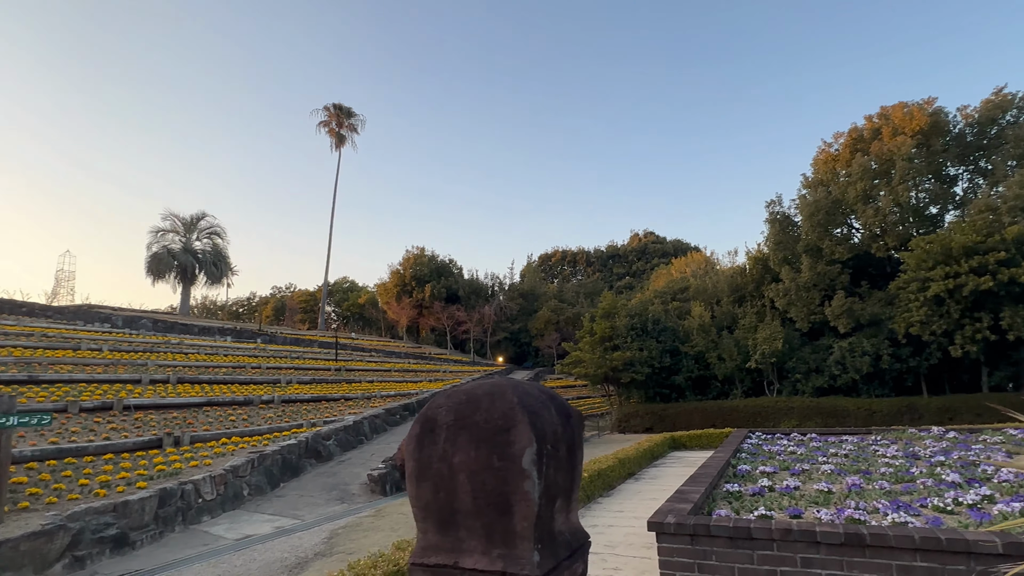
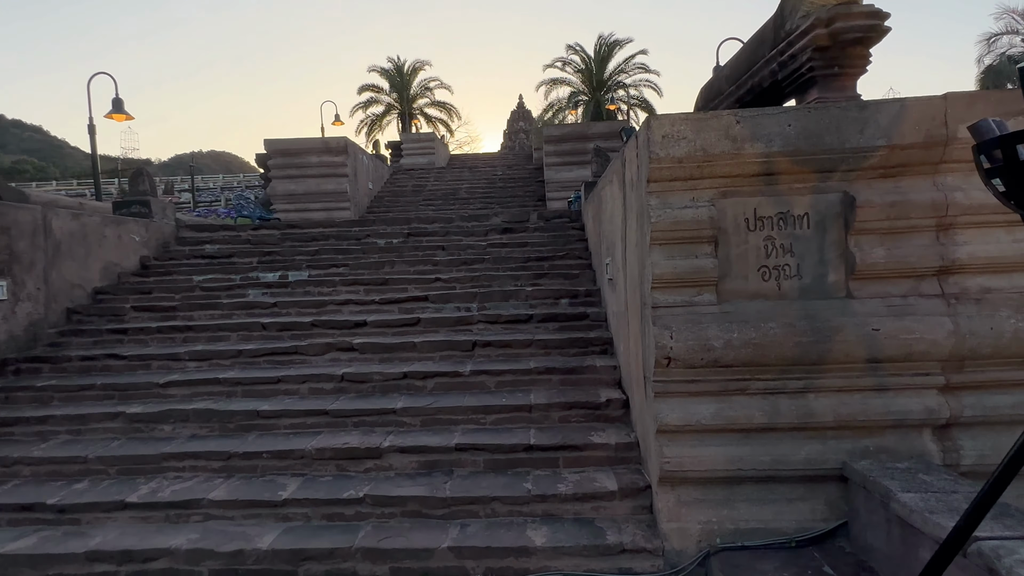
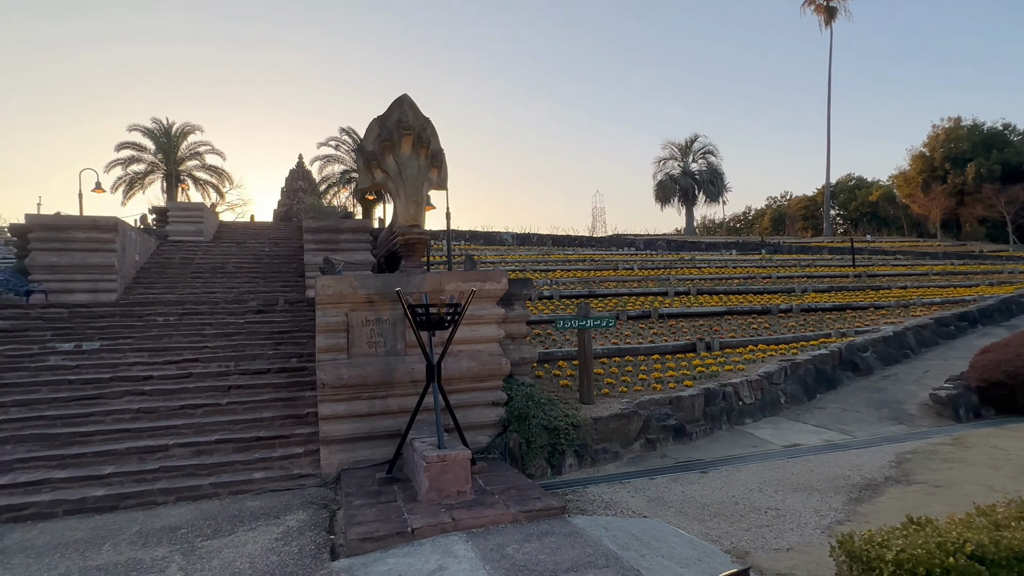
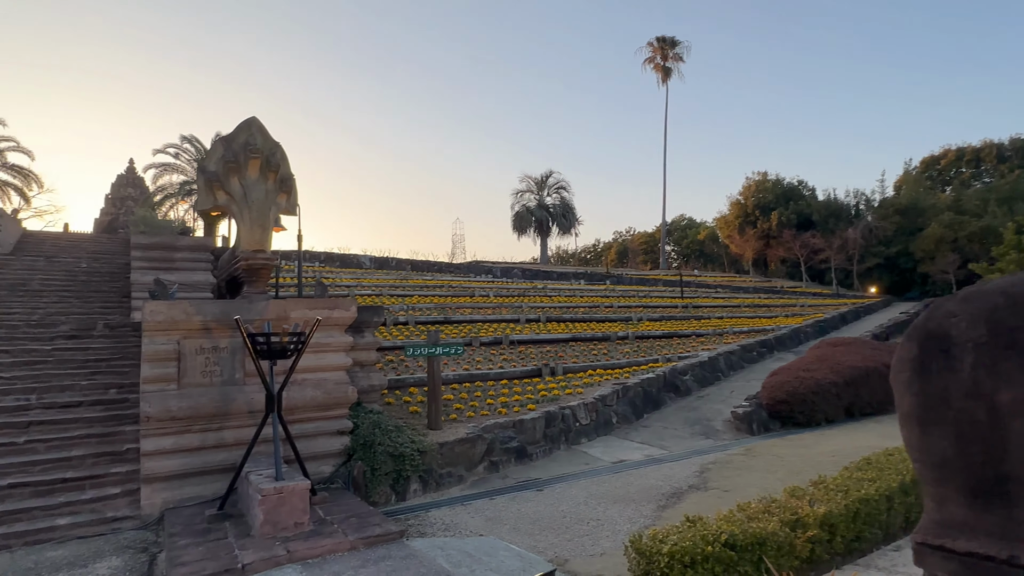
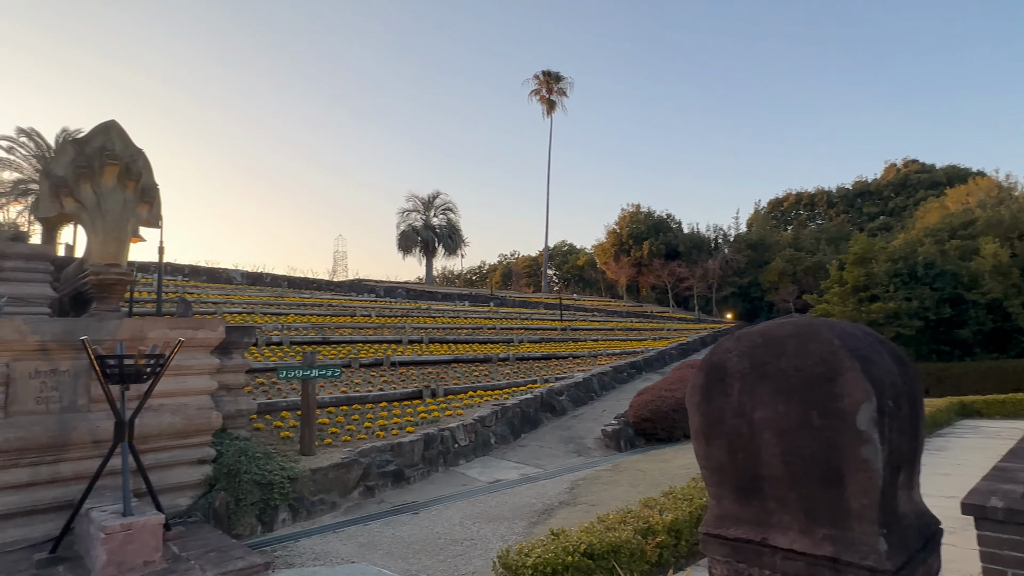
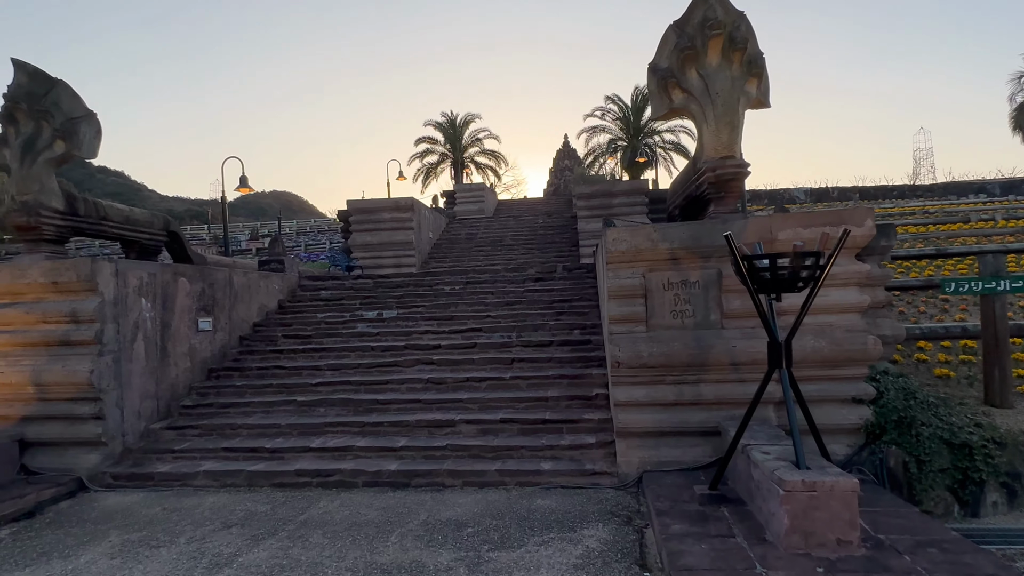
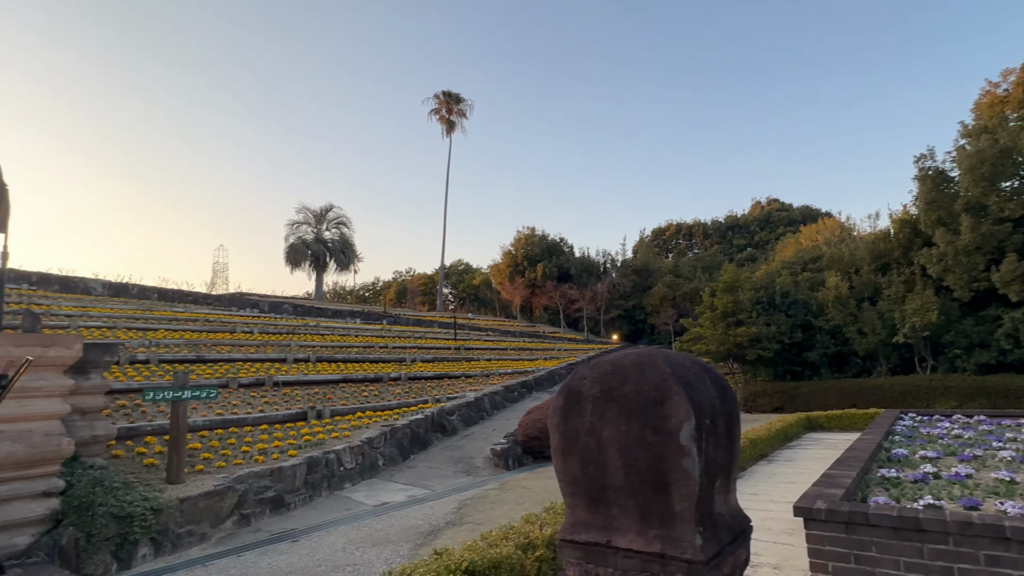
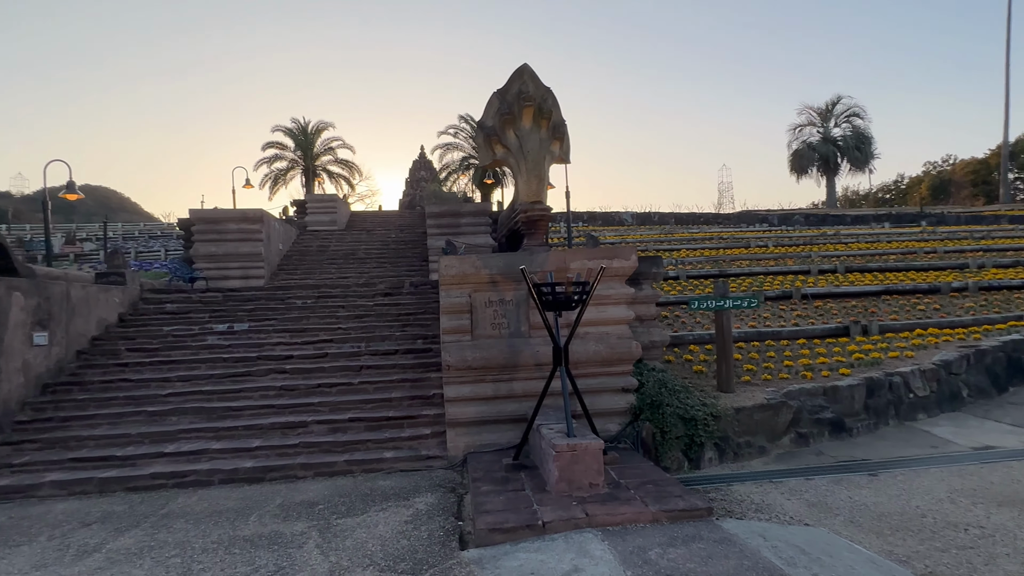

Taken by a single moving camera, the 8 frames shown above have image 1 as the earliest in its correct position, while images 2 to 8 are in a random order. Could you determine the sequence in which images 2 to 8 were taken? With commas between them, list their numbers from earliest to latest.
7, 5, 4, 3, 8, 6, 2
